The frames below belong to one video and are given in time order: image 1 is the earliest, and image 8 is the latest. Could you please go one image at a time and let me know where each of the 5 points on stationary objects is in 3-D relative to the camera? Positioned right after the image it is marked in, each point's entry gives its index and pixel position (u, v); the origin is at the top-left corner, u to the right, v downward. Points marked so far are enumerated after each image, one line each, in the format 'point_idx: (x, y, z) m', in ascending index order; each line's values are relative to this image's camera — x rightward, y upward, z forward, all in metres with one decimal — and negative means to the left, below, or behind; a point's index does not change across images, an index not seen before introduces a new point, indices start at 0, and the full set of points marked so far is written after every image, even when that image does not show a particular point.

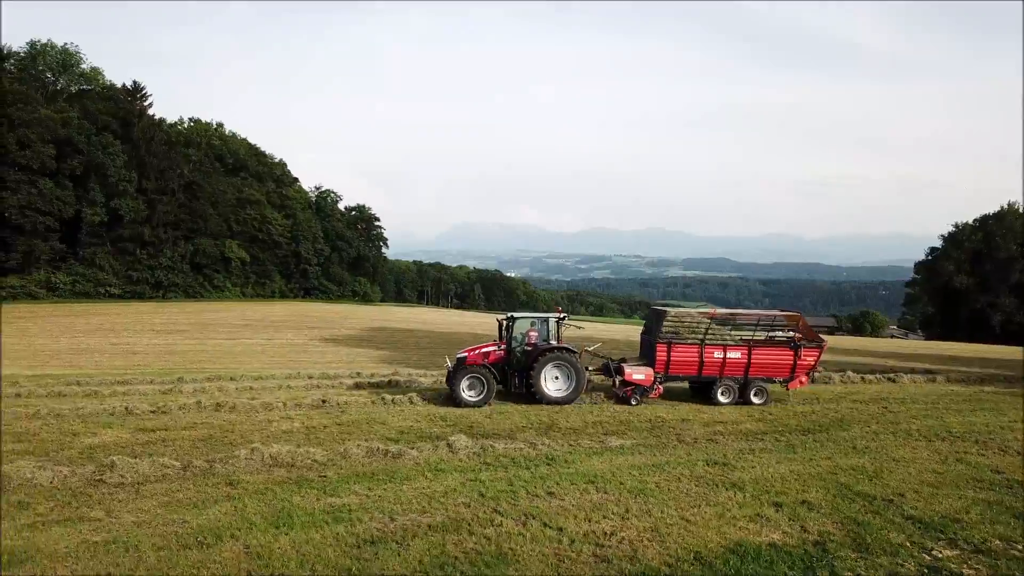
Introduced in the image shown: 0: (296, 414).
0: (-2.3, -1.4, +8.9) m
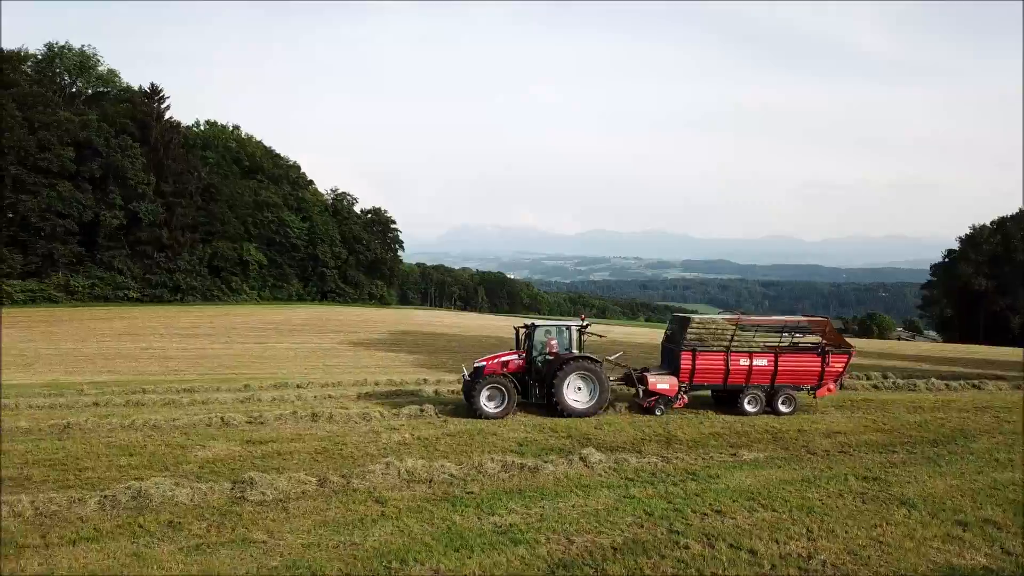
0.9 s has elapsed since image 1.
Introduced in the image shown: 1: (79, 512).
0: (-1.2, -1.5, +8.7) m
1: (-3.0, -1.5, +5.6) m
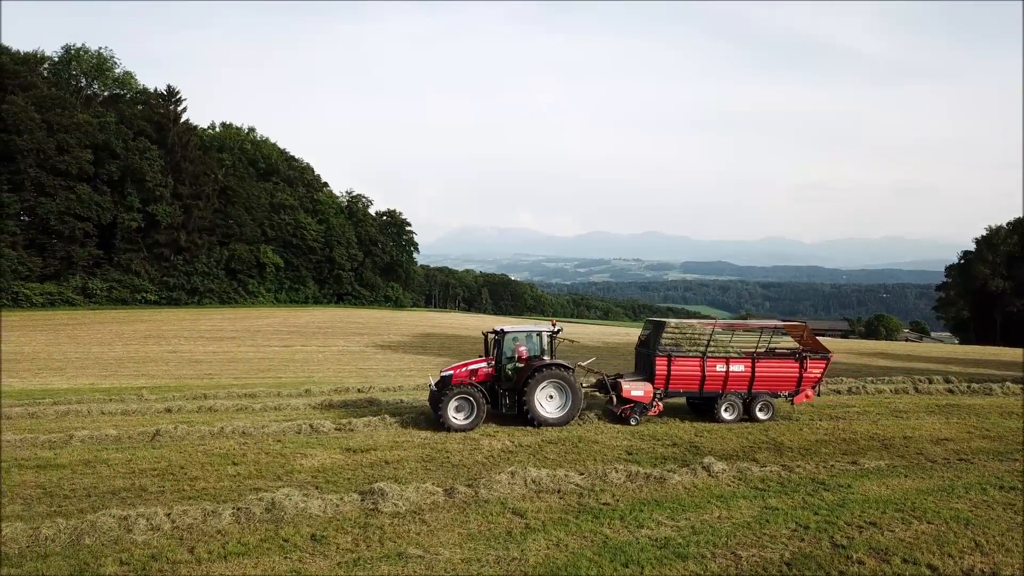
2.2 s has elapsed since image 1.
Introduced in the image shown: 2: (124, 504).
0: (-0.2, -1.5, +8.5) m
1: (-2.0, -1.6, +5.4) m
2: (-2.8, -1.6, +5.8) m
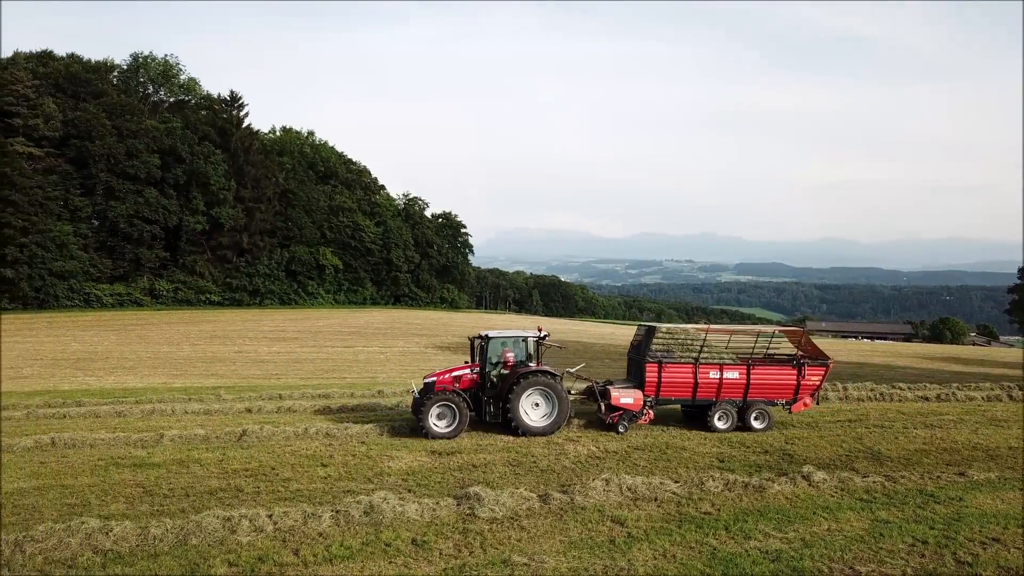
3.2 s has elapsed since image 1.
0: (+0.7, -1.5, +8.4) m
1: (-1.3, -1.6, +5.4) m
2: (-2.1, -1.6, +5.9) m
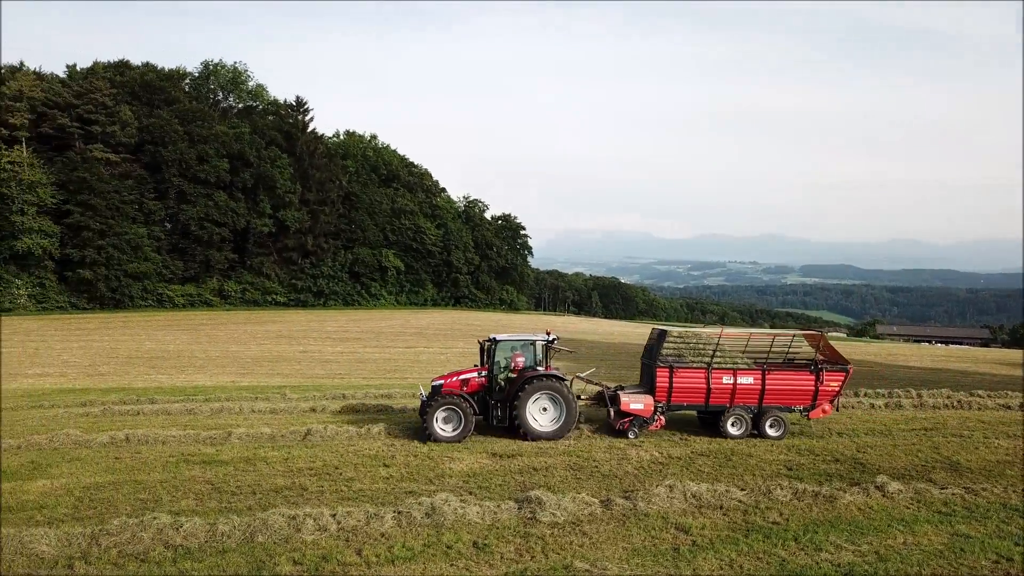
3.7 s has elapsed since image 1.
0: (+1.3, -1.6, +8.3) m
1: (-0.9, -1.6, +5.4) m
2: (-1.7, -1.6, +6.0) m
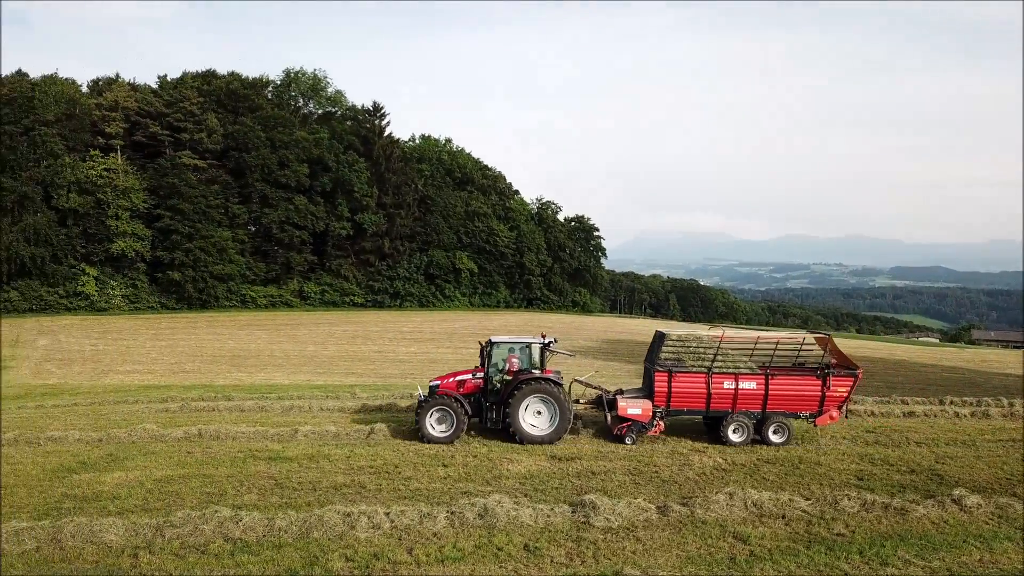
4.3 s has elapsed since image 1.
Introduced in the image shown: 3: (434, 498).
0: (+1.9, -1.6, +8.1) m
1: (-0.5, -1.6, +5.5) m
2: (-1.2, -1.6, +6.1) m
3: (-0.6, -1.6, +6.2) m
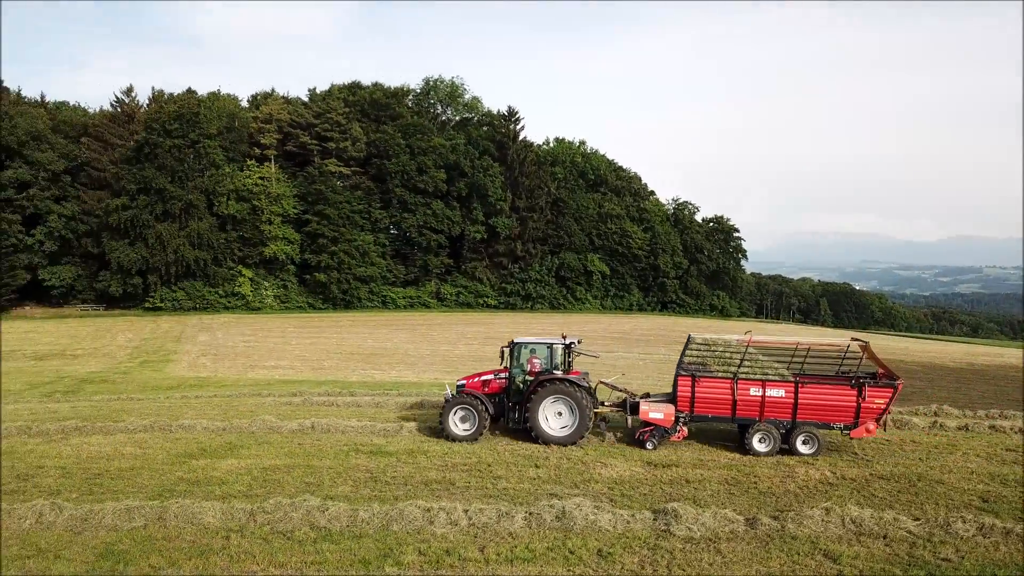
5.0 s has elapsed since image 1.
0: (+2.9, -1.6, +7.6) m
1: (0.0, -1.6, +5.5) m
2: (-0.6, -1.6, +6.2) m
3: (0.0, -1.6, +6.2) m
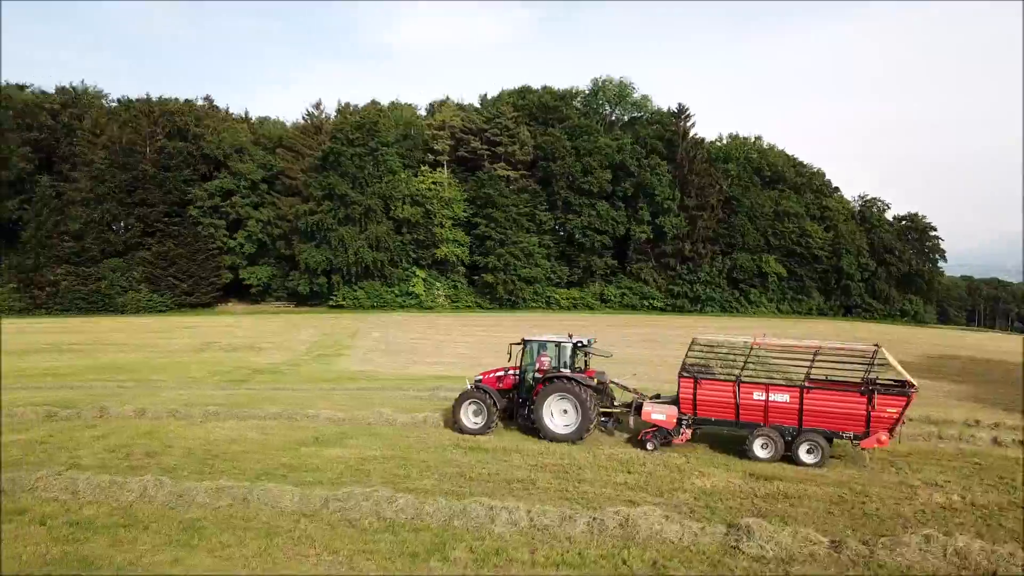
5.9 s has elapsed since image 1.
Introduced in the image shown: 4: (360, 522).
0: (+3.7, -1.6, +6.8) m
1: (+0.4, -1.6, +5.3) m
2: (0.0, -1.6, +6.2) m
3: (+0.6, -1.6, +6.0) m
4: (-1.0, -1.6, +5.4) m
